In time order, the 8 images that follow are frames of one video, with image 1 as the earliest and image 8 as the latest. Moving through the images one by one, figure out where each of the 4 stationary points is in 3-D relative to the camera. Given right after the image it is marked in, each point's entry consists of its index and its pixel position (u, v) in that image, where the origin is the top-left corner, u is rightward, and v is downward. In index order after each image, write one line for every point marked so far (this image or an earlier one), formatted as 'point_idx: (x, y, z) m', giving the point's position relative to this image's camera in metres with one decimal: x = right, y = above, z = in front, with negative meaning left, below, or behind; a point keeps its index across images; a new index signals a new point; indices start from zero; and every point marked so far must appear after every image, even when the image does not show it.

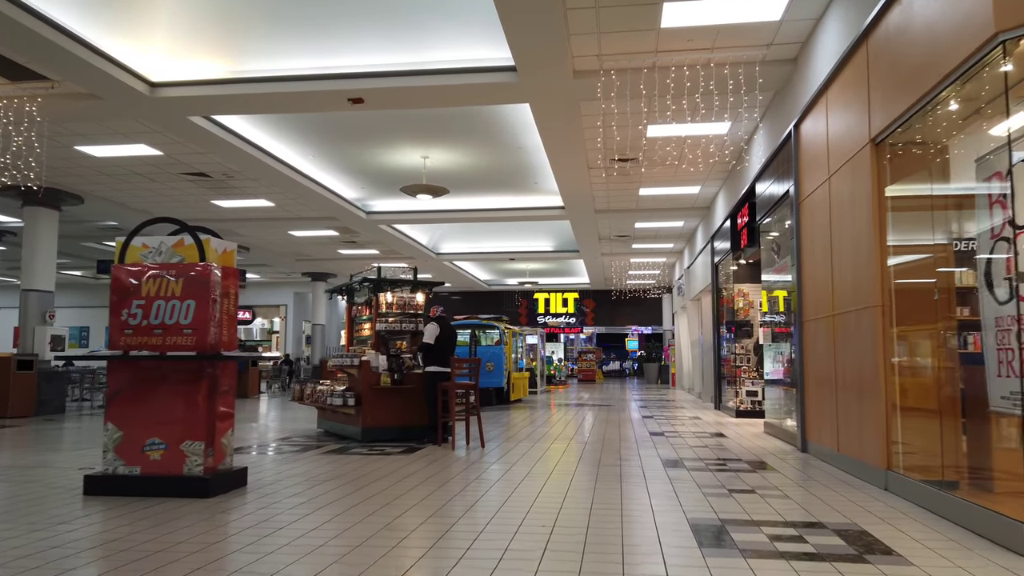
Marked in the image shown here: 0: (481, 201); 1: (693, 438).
0: (-0.6, +1.6, +14.1) m
1: (+2.0, -1.6, +8.2) m
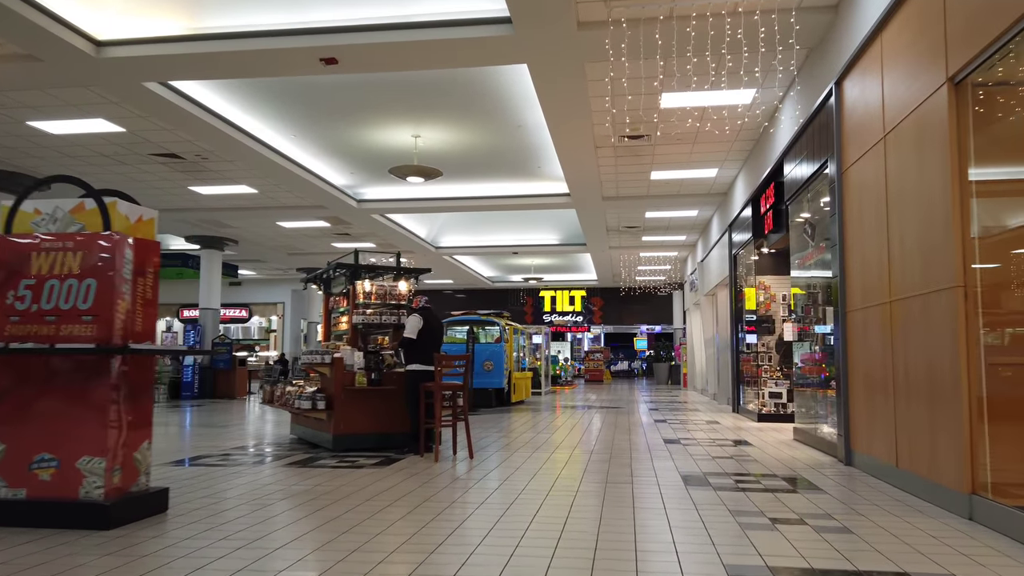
0: (-0.6, +1.8, +13.1) m
1: (+2.0, -1.5, +7.2) m
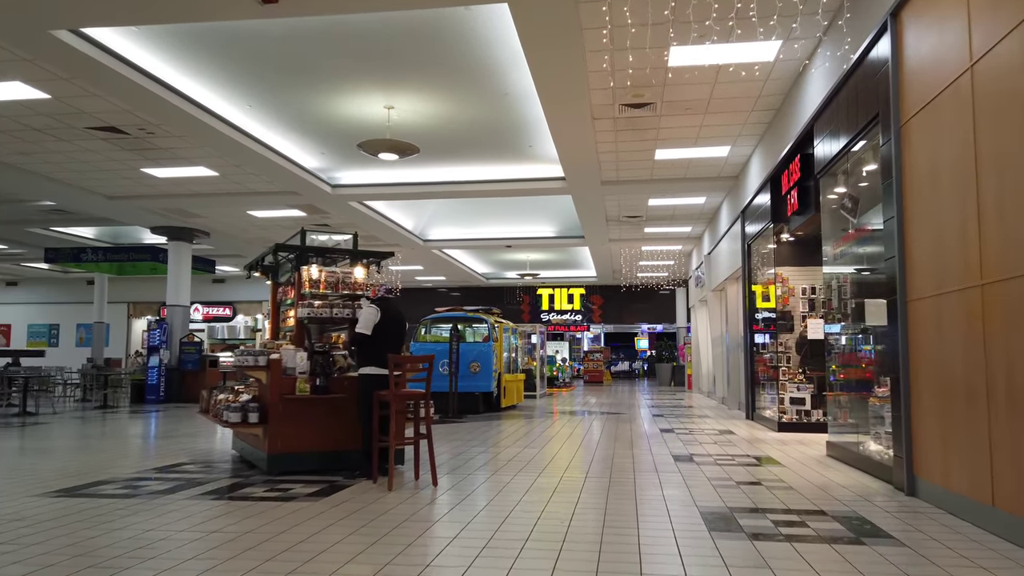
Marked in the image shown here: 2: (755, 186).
0: (-0.7, +1.9, +11.9) m
1: (+1.8, -1.4, +6.0) m
2: (+3.3, +1.4, +10.1) m
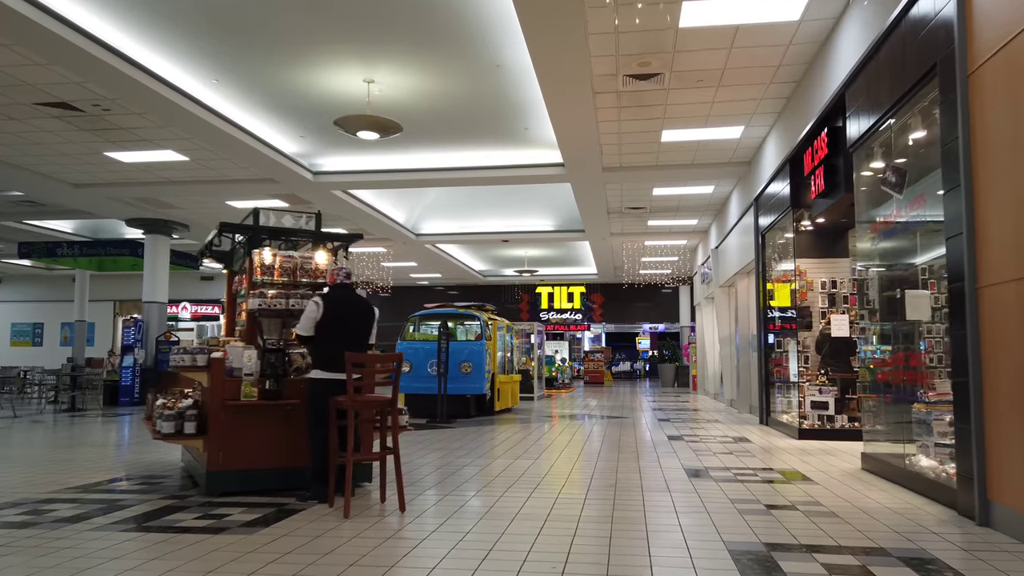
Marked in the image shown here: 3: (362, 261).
0: (-0.8, +1.9, +11.1) m
1: (+1.7, -1.3, +5.2) m
2: (+3.2, +1.5, +9.3) m
3: (-3.9, +0.7, +19.2) m
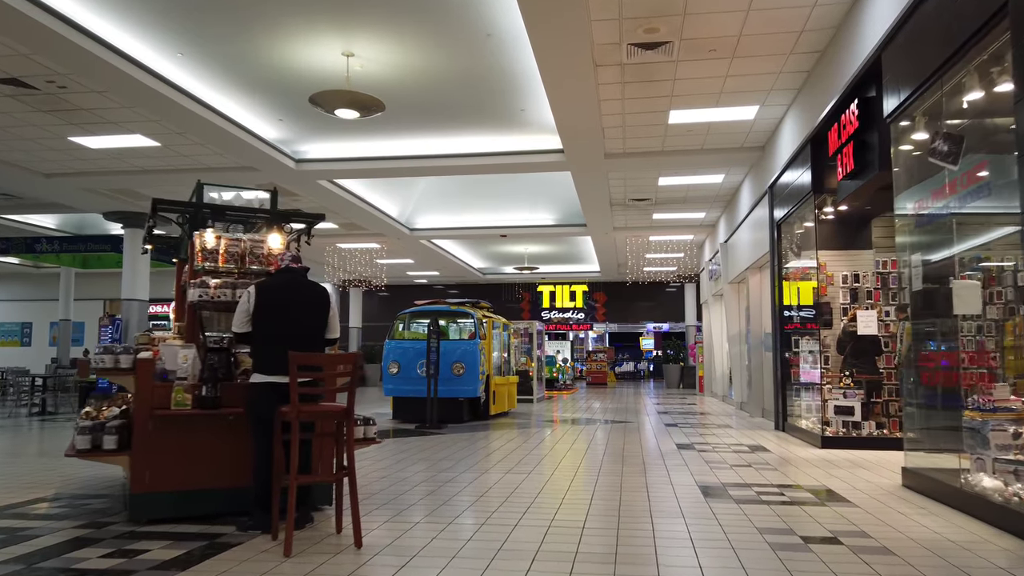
0: (-0.8, +2.0, +10.4) m
1: (+1.7, -1.3, +4.5) m
2: (+3.2, +1.5, +8.6) m
3: (-3.9, +0.7, +18.5) m
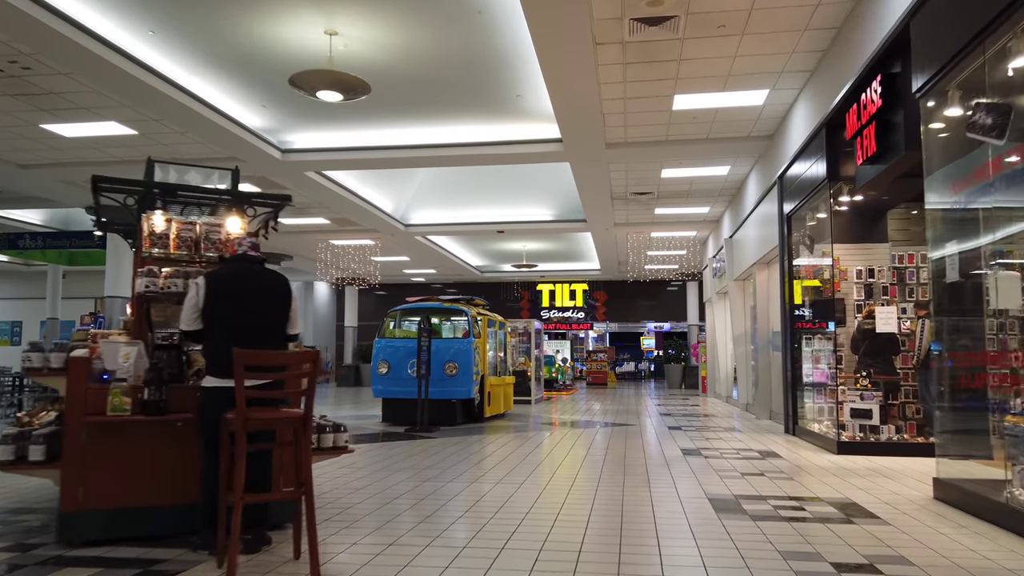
0: (-0.9, +2.1, +9.9) m
1: (+1.6, -1.2, +4.0) m
2: (+3.1, +1.6, +8.1) m
3: (-3.9, +0.8, +18.1) m
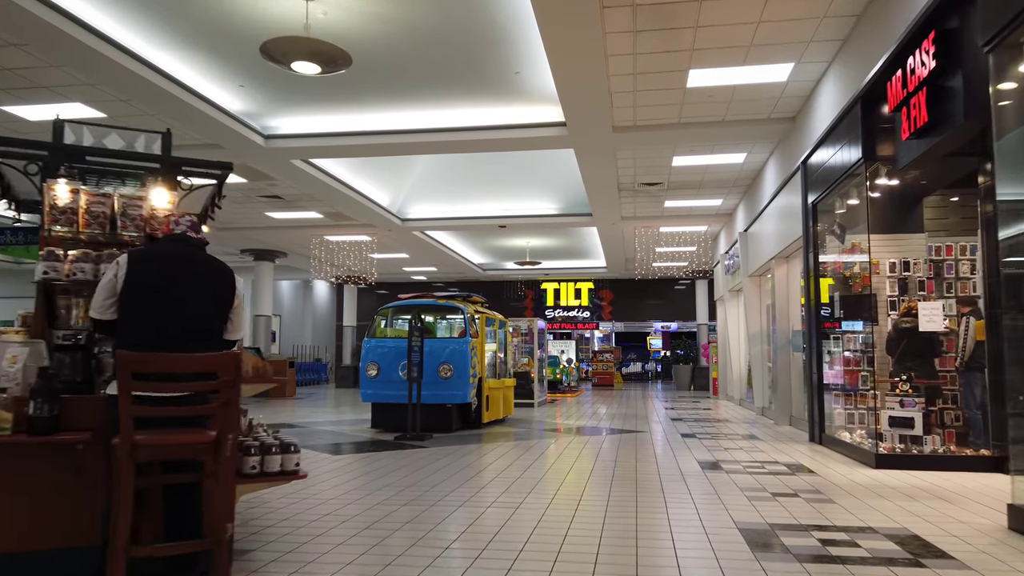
0: (-0.9, +2.1, +9.2) m
1: (+1.6, -1.2, +3.3) m
2: (+3.1, +1.6, +7.4) m
3: (-3.9, +0.8, +17.4) m
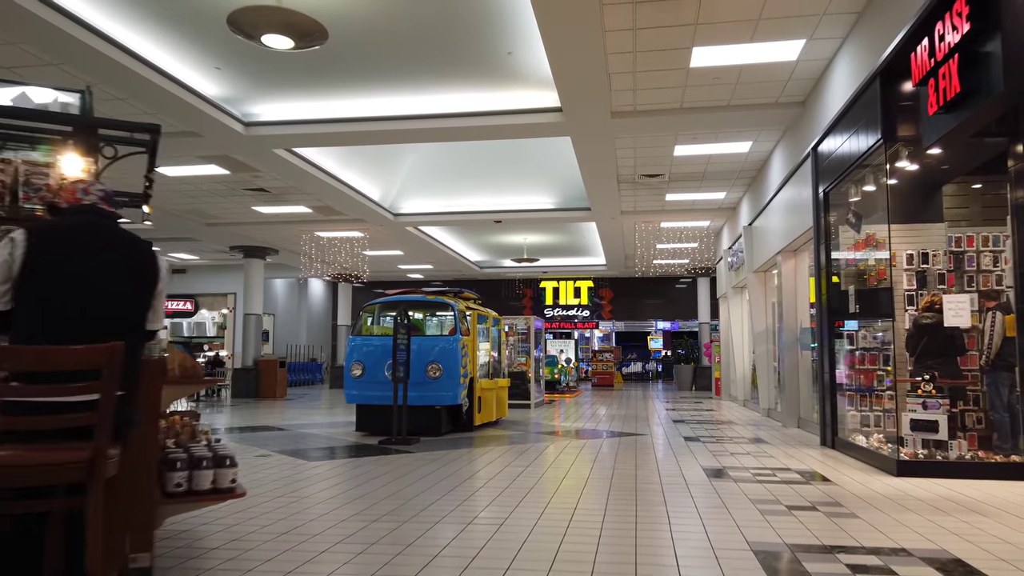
0: (-1.0, +2.2, +8.8) m
1: (+1.5, -1.1, +2.8) m
2: (+3.0, +1.7, +6.9) m
3: (-3.9, +0.9, +16.9) m
